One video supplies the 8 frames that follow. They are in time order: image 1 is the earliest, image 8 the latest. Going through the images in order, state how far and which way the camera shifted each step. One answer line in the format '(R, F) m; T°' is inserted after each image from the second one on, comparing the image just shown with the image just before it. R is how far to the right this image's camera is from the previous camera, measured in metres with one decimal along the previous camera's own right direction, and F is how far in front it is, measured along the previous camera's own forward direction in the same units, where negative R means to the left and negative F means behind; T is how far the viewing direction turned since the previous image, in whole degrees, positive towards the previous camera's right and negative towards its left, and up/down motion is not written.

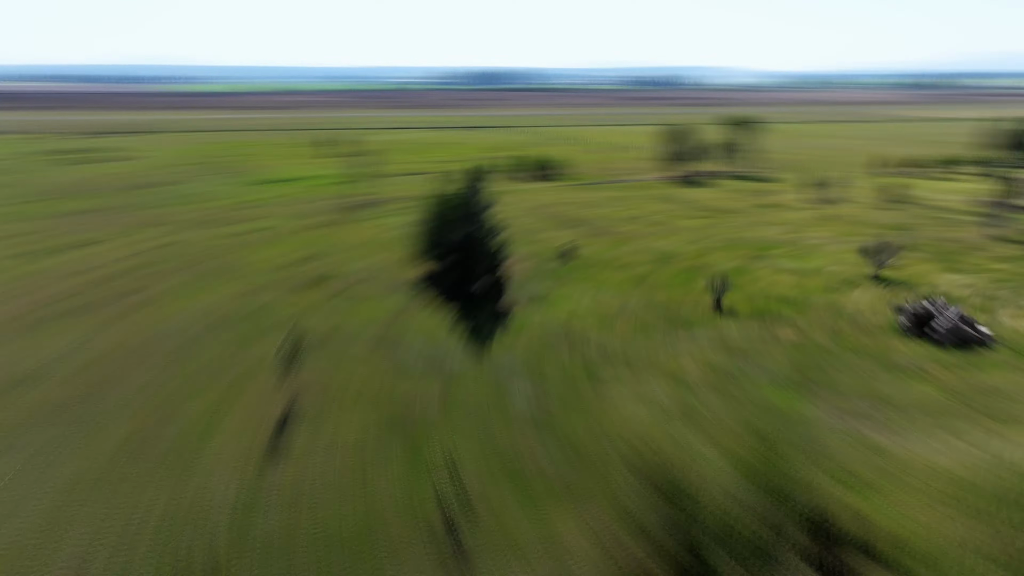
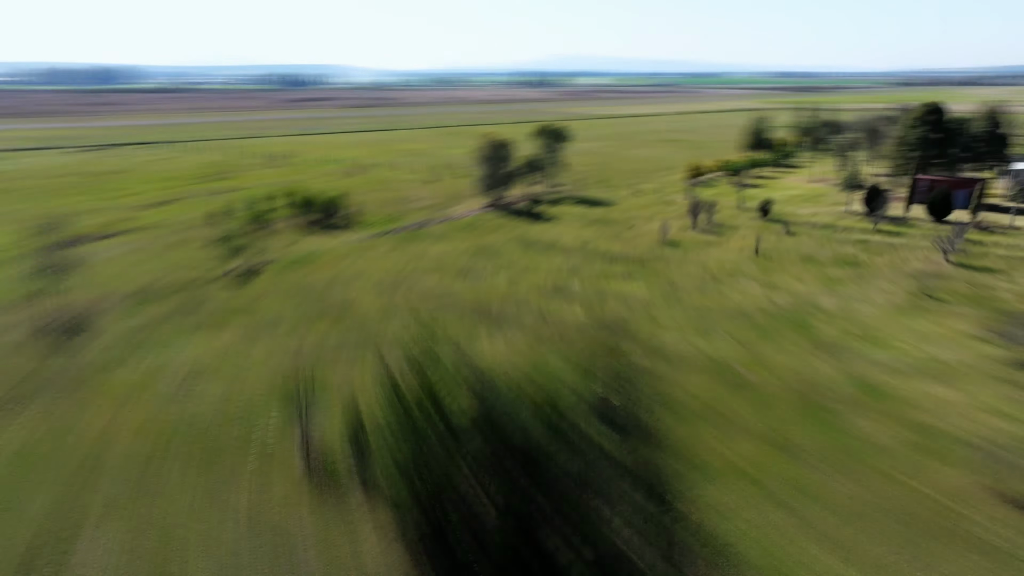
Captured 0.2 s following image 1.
(-5.6, +13.6) m; +27°
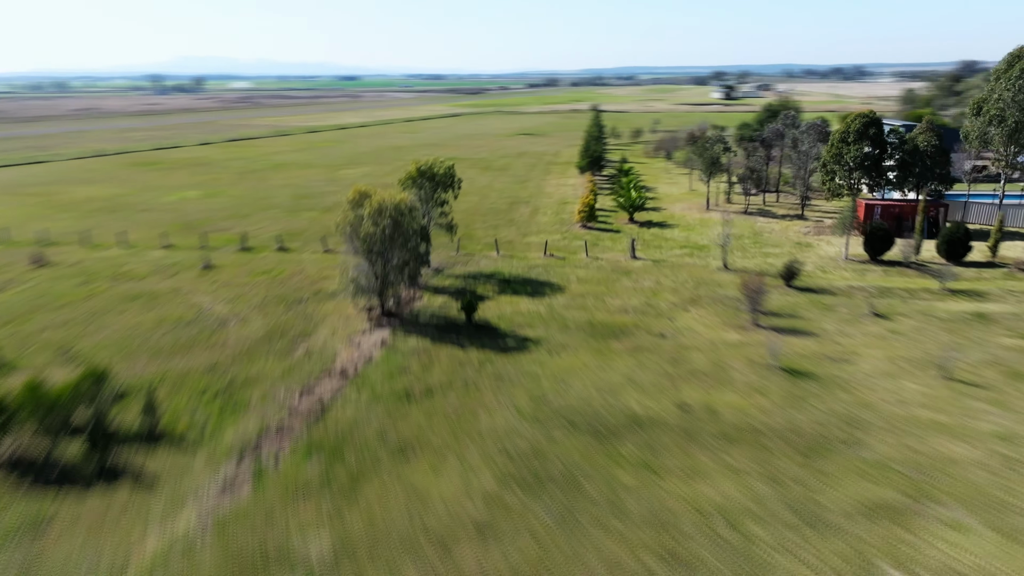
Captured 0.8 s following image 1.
(-6.3, +16.1) m; +26°
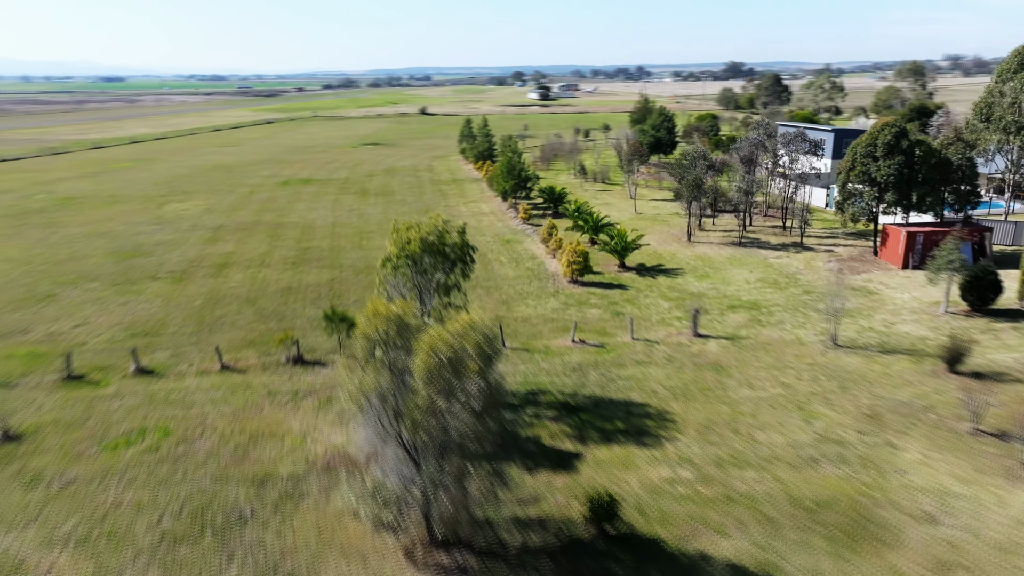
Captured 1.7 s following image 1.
(-5.0, +9.8) m; +15°
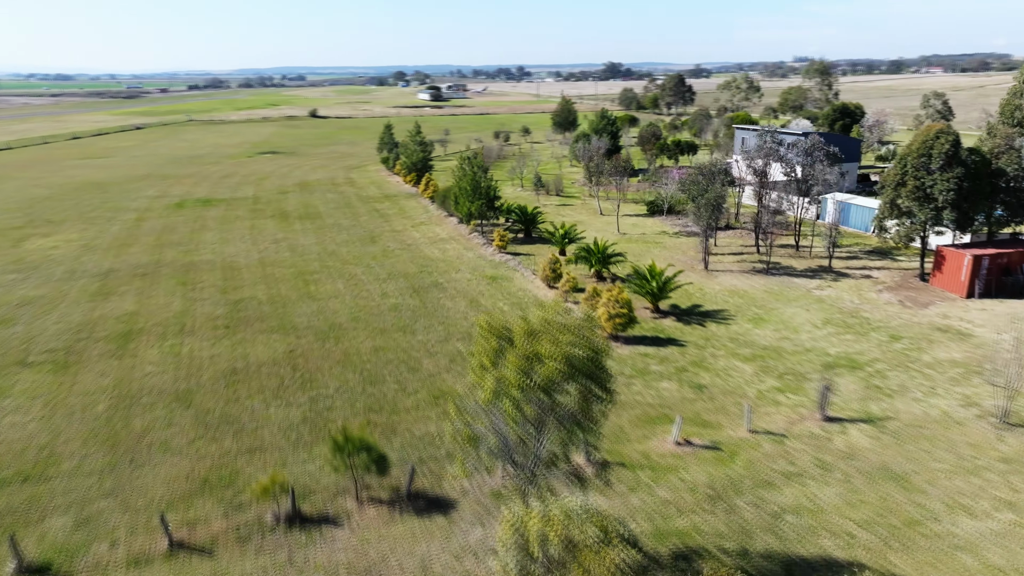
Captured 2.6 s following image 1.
(-3.4, +5.8) m; +9°
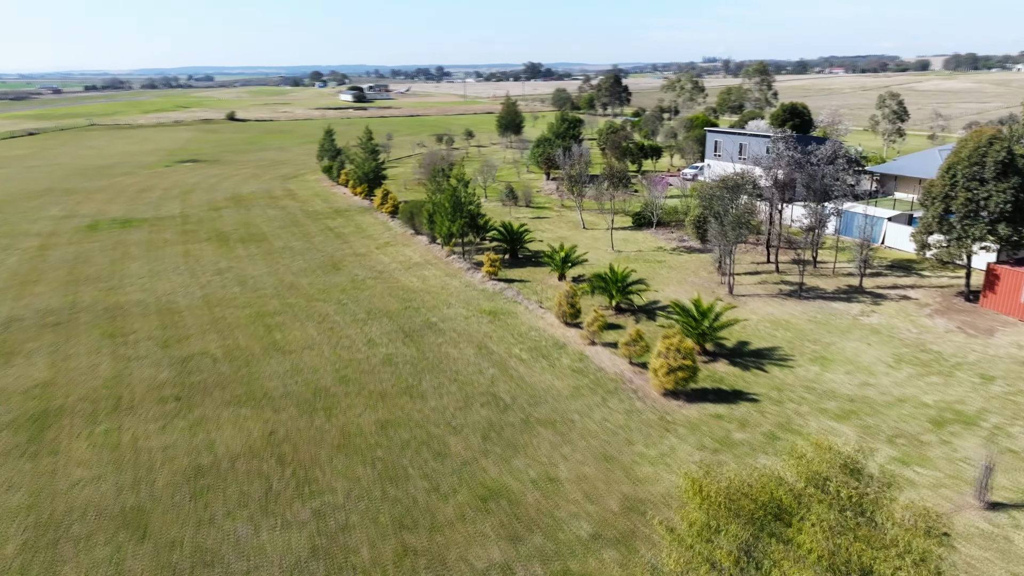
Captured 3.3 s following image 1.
(-2.3, +3.8) m; +6°
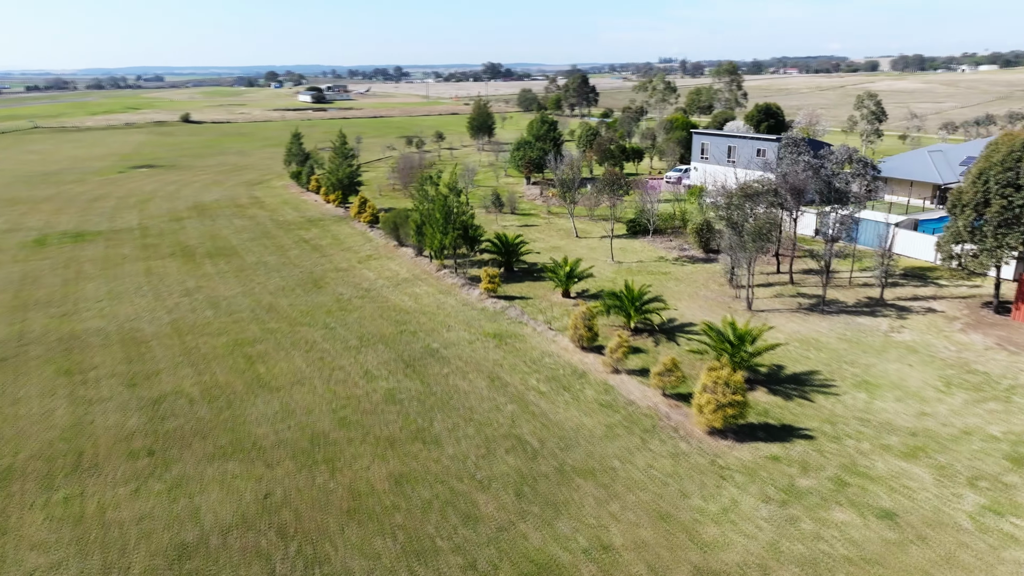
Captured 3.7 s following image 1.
(-1.2, +1.9) m; +3°
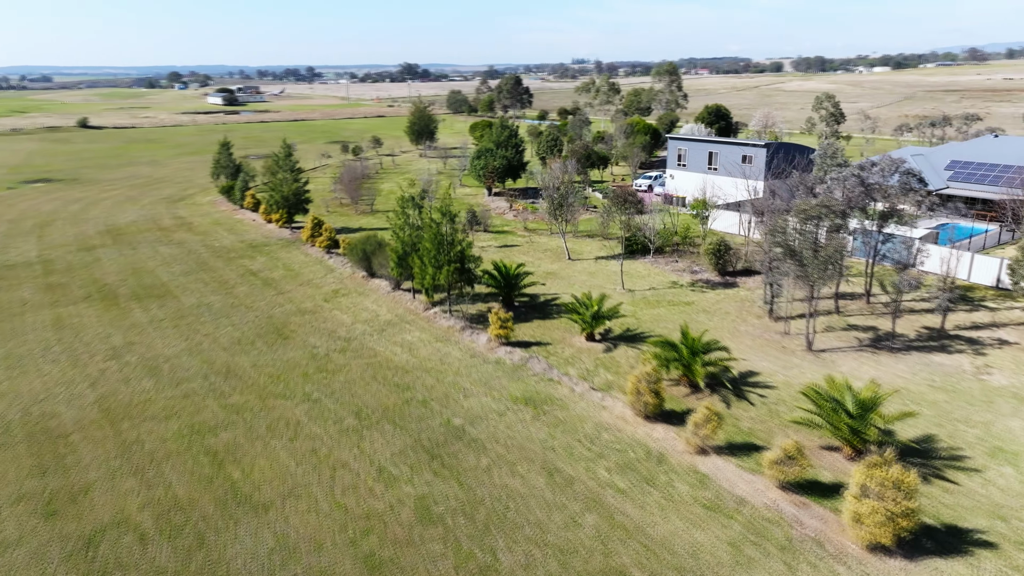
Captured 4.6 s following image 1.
(-2.4, +3.9) m; +6°
